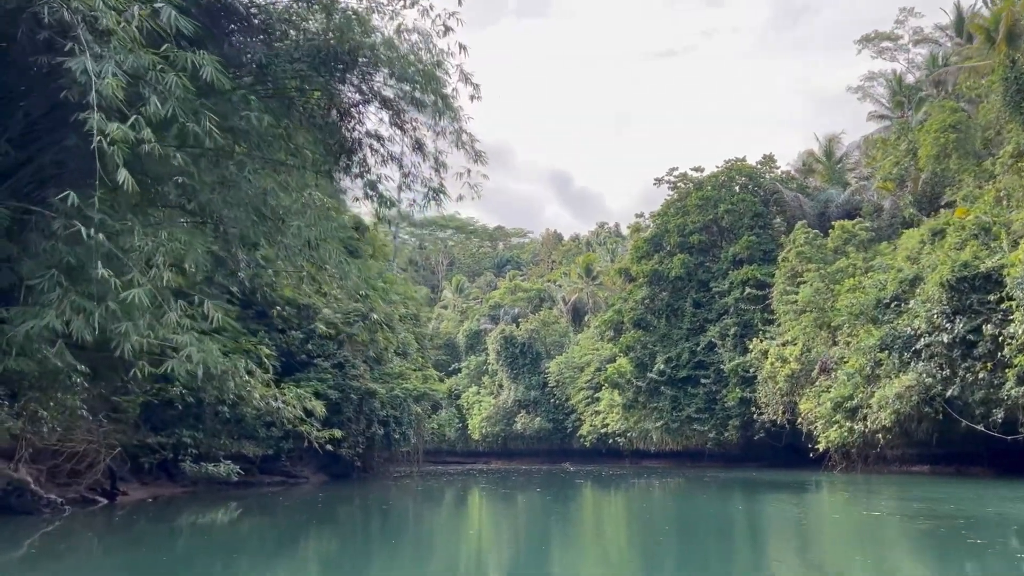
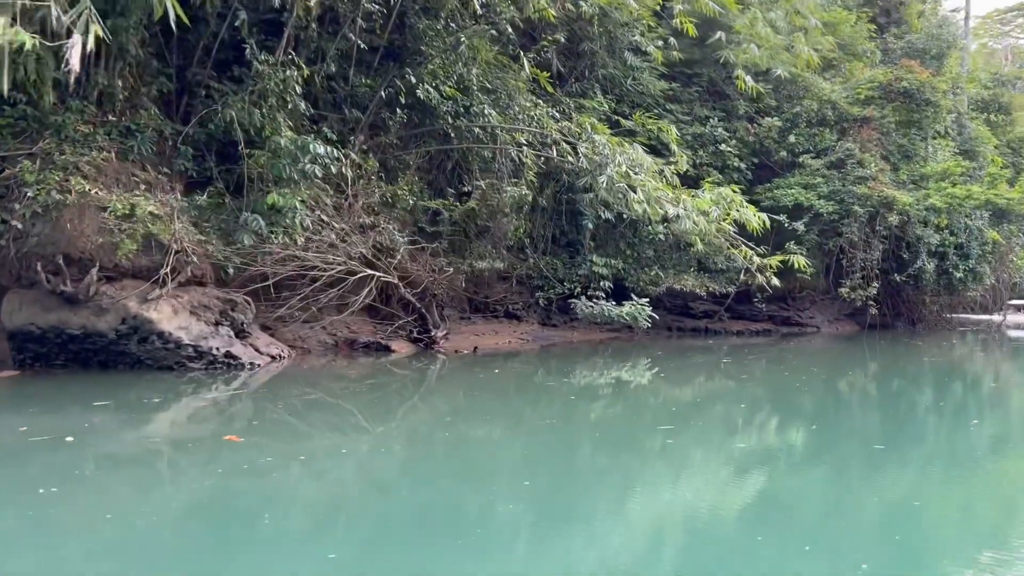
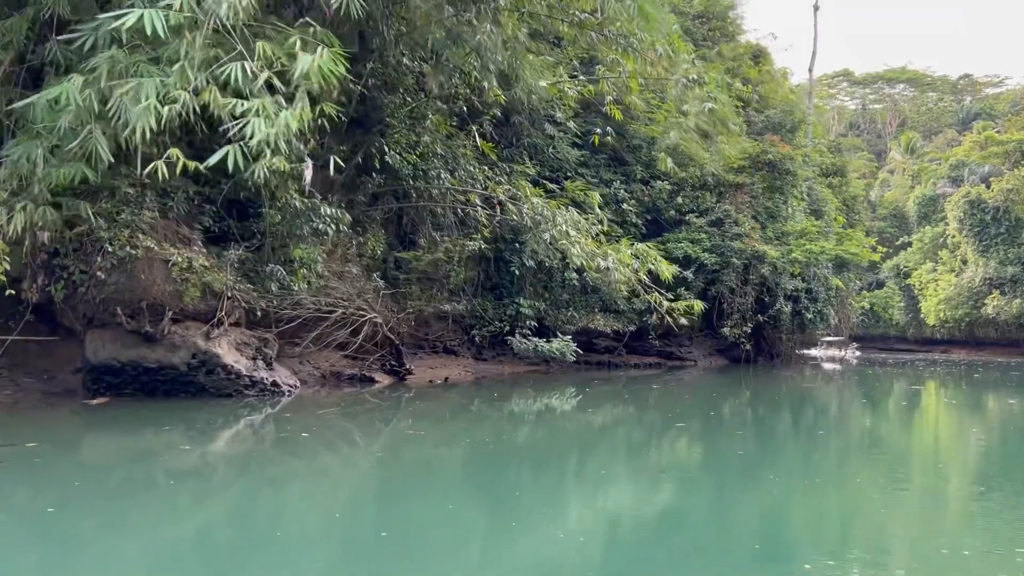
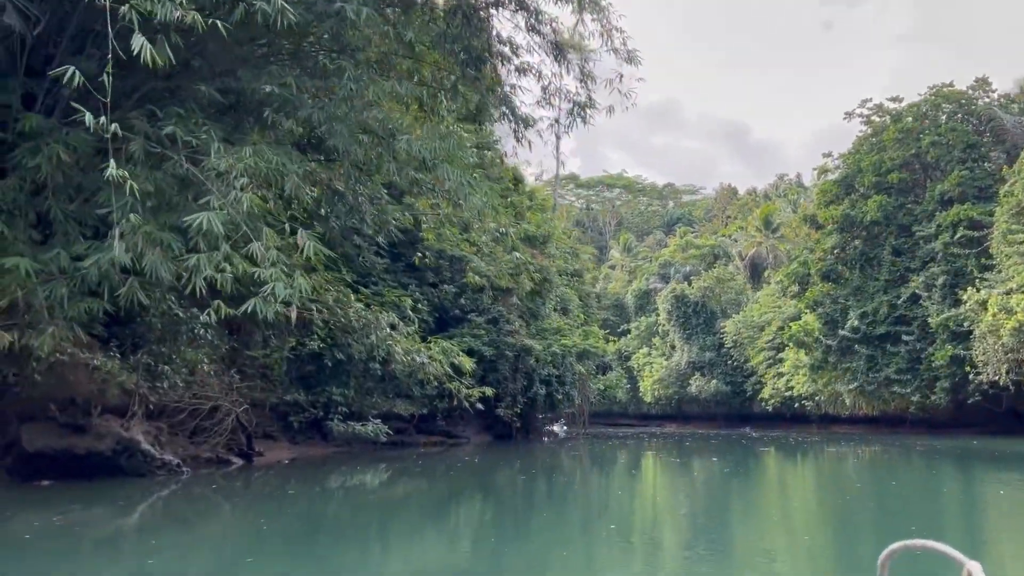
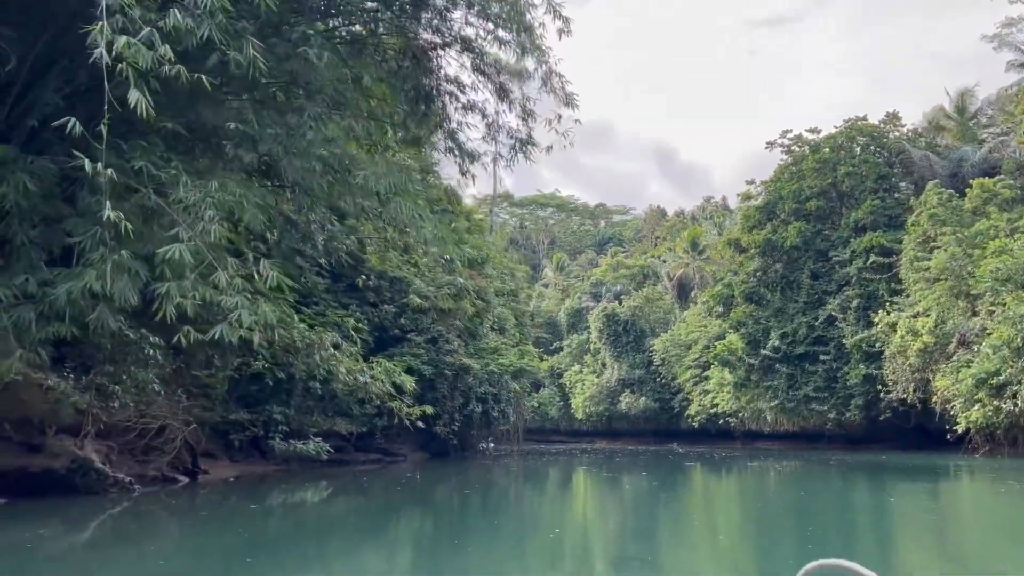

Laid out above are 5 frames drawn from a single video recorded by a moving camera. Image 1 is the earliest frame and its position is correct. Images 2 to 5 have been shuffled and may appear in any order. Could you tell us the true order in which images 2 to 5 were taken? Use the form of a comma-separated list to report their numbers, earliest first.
5, 4, 3, 2
